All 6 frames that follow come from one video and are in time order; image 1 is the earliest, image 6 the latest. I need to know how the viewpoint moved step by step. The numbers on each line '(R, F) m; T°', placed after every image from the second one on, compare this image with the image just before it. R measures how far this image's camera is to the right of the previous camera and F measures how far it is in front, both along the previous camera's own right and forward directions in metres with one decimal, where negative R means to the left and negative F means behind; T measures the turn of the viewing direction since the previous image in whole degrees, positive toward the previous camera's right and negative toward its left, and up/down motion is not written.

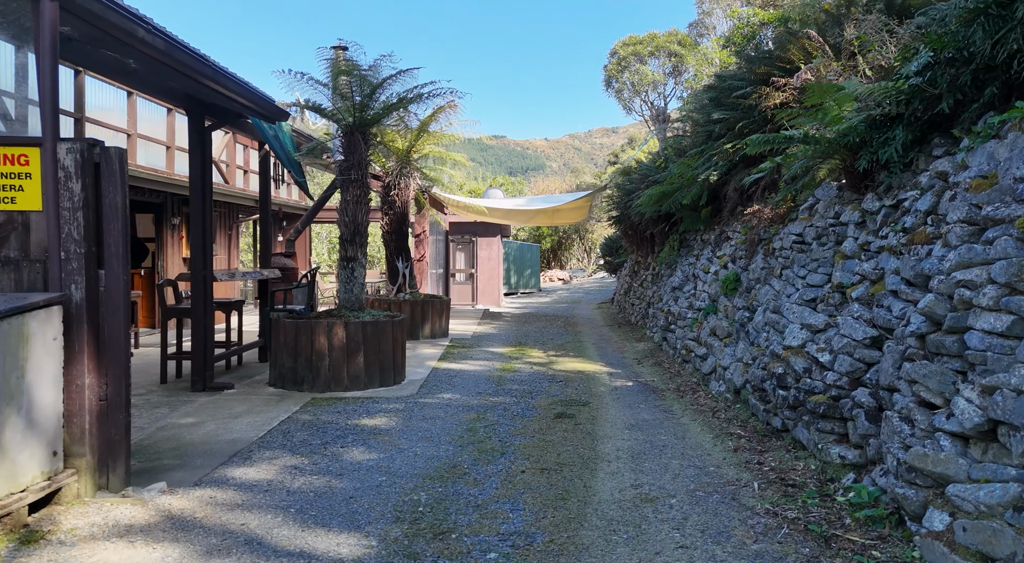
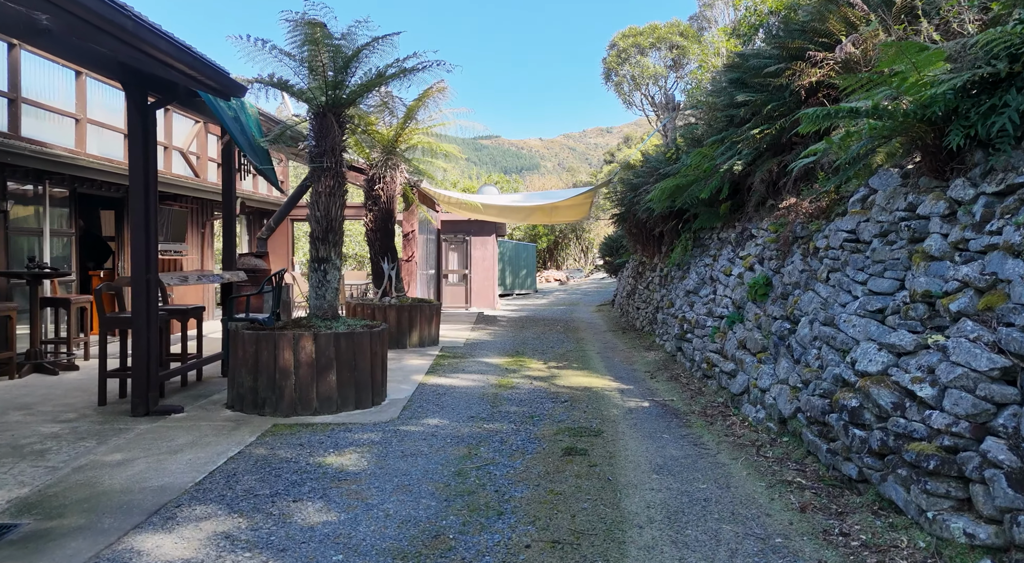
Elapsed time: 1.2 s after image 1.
(0.0, +0.9) m; 0°
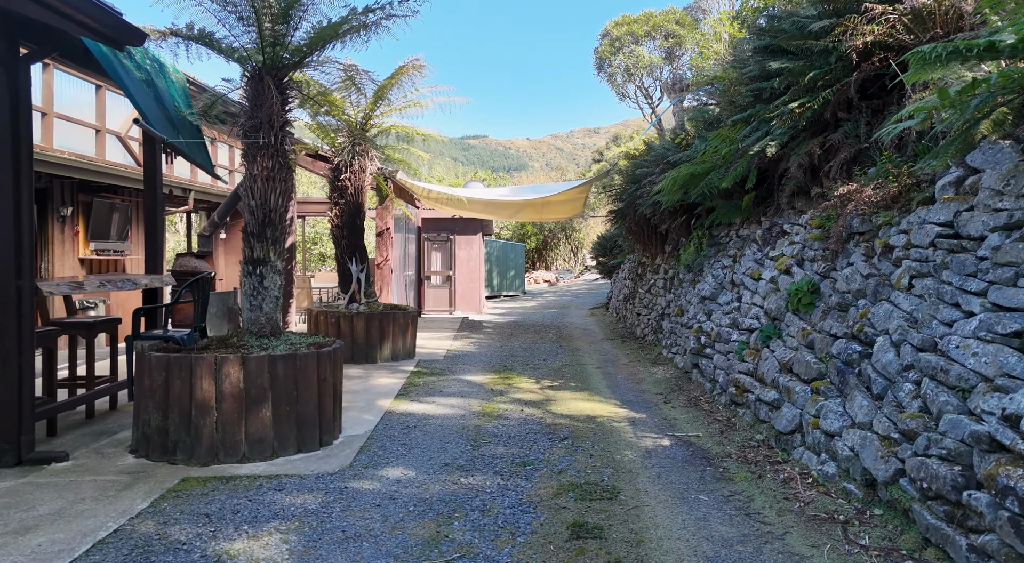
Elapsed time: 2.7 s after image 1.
(0.0, +1.1) m; +1°
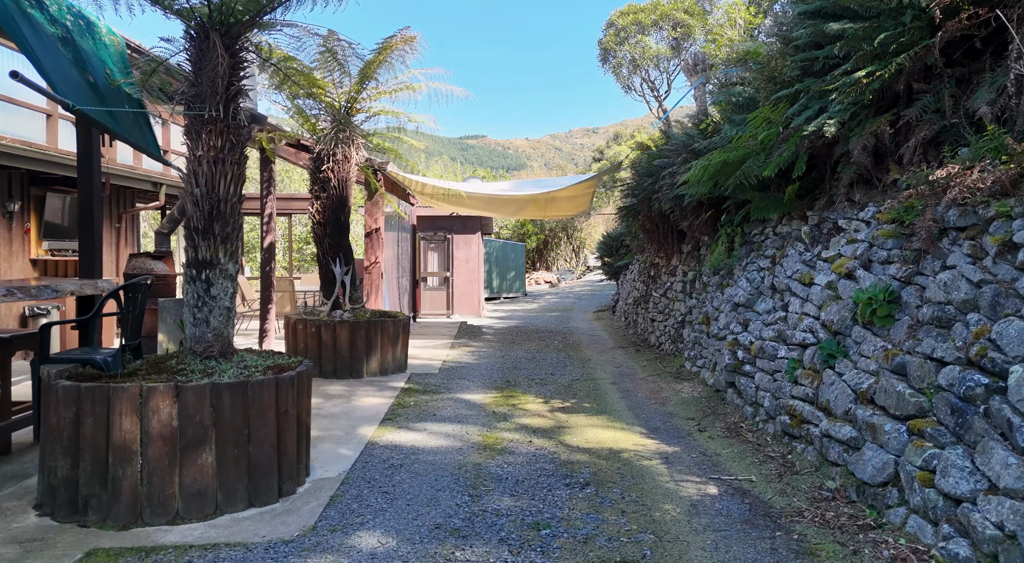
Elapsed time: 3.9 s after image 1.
(-0.1, +0.9) m; 0°
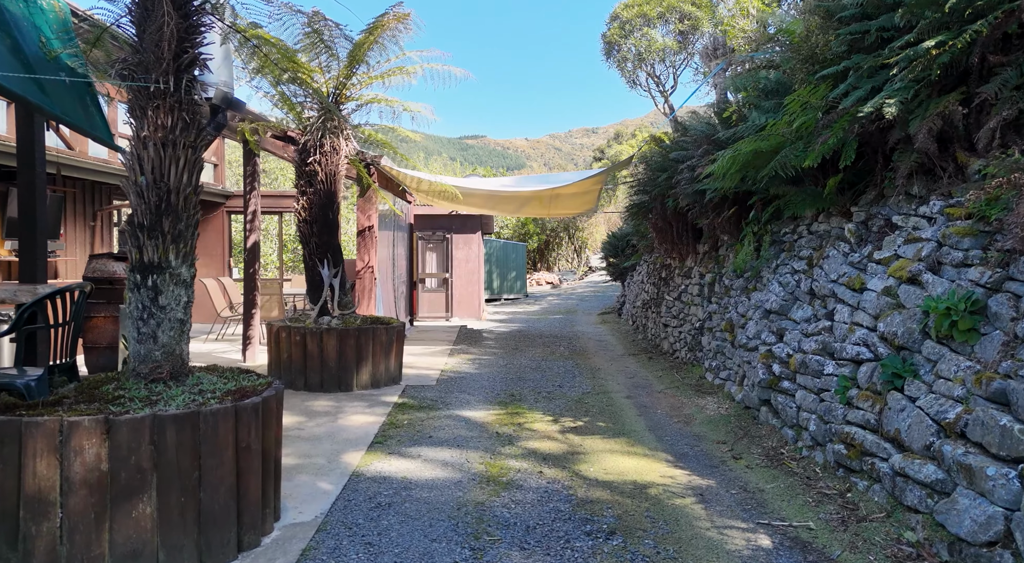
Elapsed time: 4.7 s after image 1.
(0.0, +0.6) m; 0°
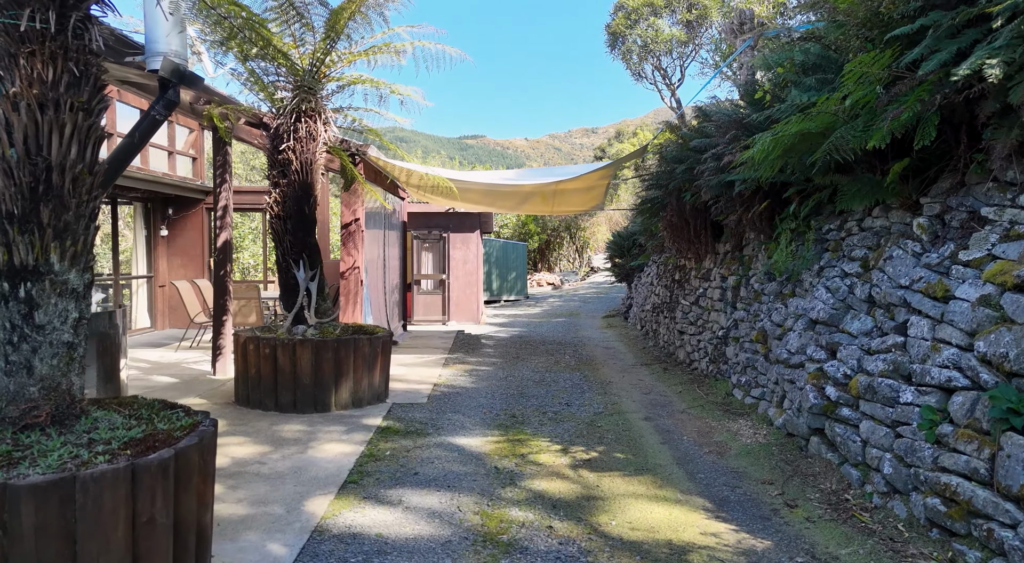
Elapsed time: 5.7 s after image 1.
(0.0, +0.8) m; 0°
